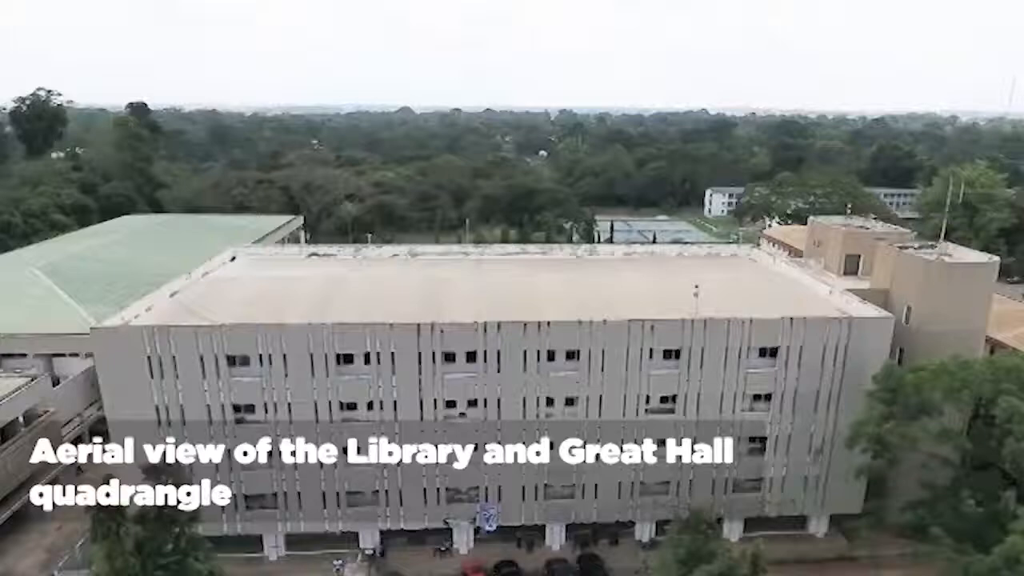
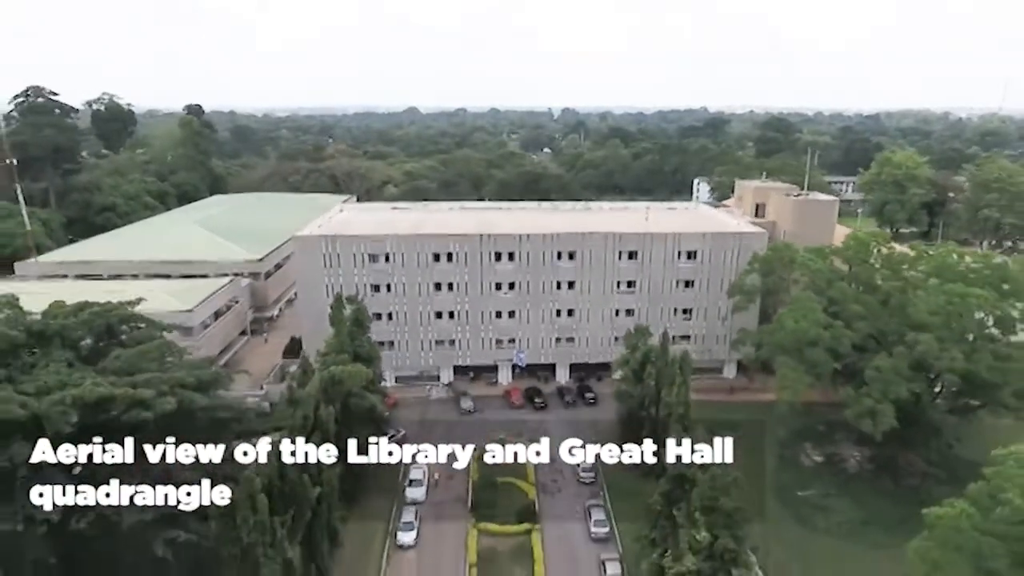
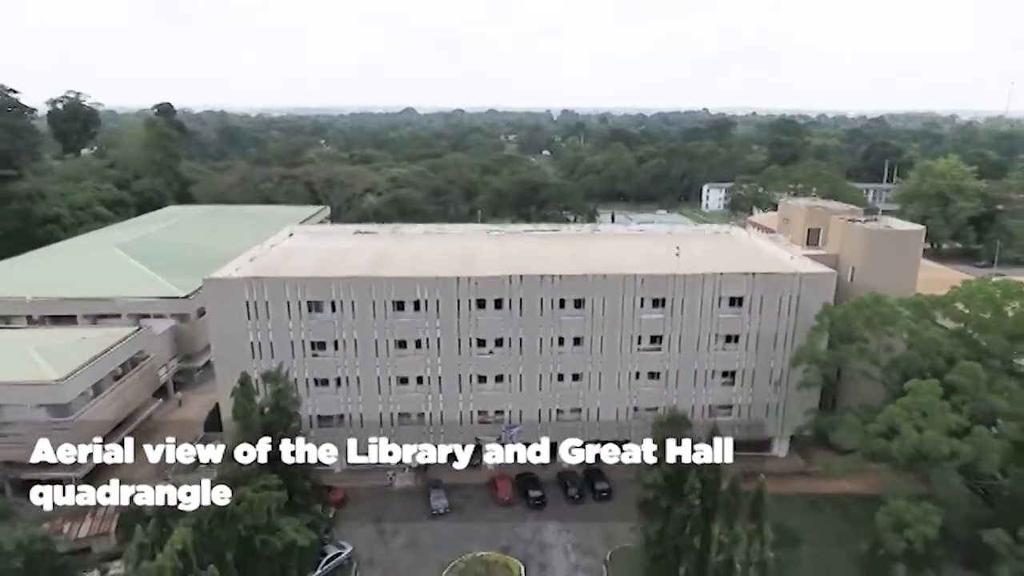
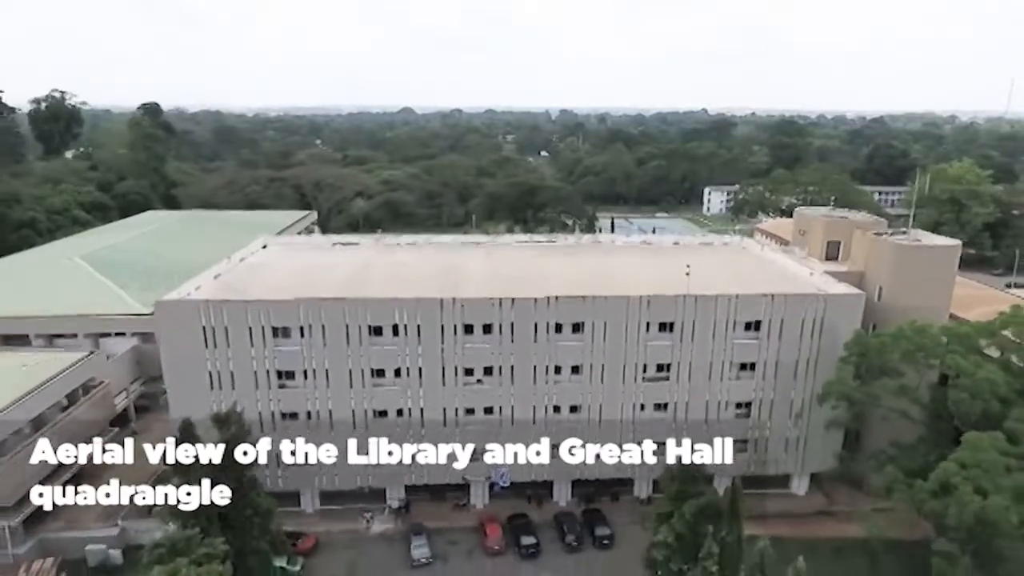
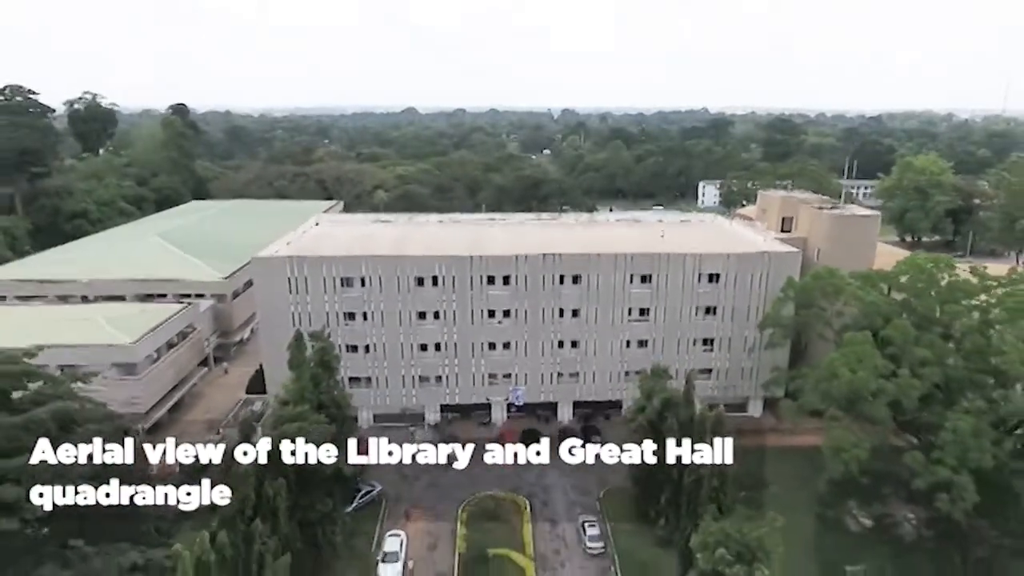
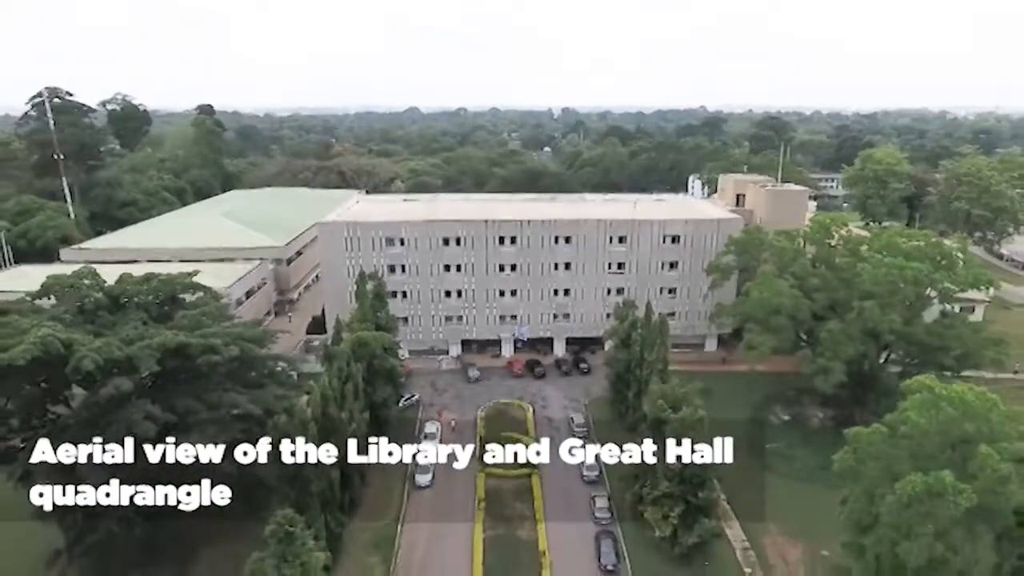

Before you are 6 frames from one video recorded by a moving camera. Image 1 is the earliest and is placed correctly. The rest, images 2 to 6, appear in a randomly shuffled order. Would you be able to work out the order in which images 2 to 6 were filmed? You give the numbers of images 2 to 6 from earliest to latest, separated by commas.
4, 3, 5, 2, 6
